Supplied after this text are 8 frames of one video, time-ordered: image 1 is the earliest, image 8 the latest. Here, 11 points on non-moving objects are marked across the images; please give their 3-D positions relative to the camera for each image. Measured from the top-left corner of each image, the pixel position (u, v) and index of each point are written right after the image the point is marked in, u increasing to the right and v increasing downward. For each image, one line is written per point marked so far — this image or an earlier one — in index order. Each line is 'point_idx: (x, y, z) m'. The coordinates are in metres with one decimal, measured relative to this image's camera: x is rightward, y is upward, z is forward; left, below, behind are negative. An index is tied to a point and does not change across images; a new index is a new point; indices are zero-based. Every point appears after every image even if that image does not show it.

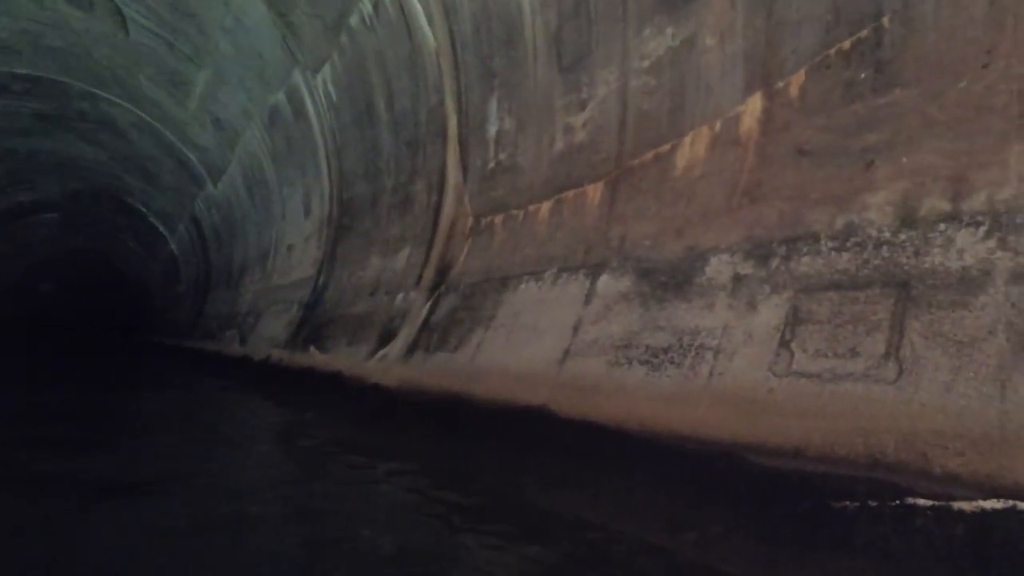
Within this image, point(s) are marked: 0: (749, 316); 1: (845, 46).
0: (+1.5, -0.2, +3.5) m
1: (+2.1, +1.5, +3.5) m
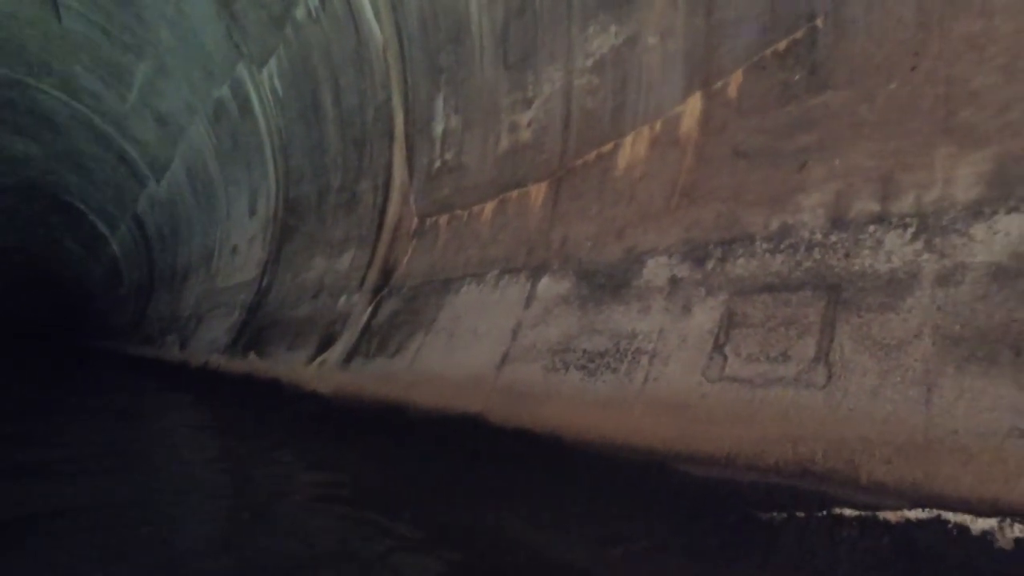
0: (+1.1, -0.2, +3.4) m
1: (+1.7, +1.5, +3.4) m
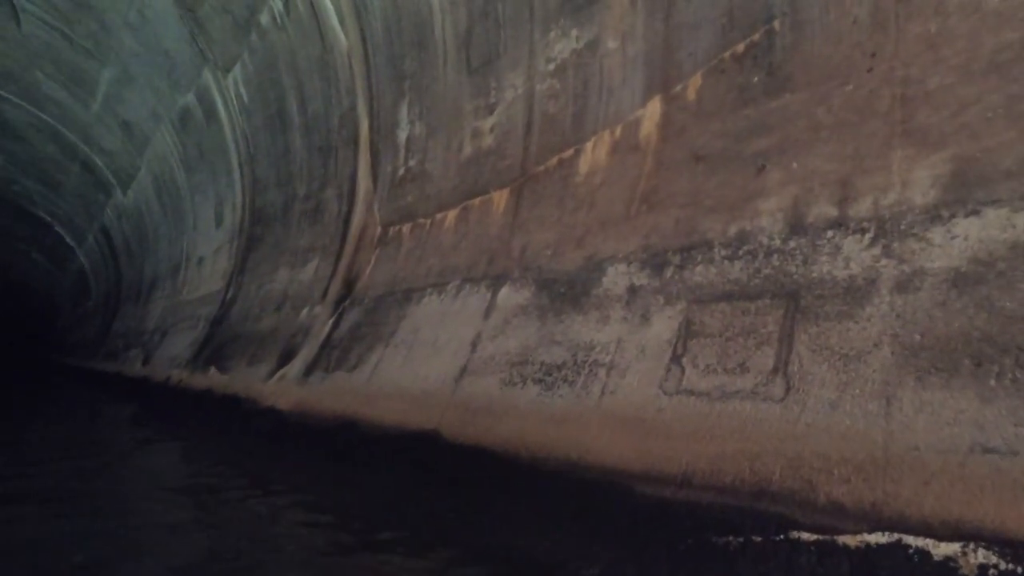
0: (+0.8, -0.2, +3.2) m
1: (+1.4, +1.5, +3.3) m
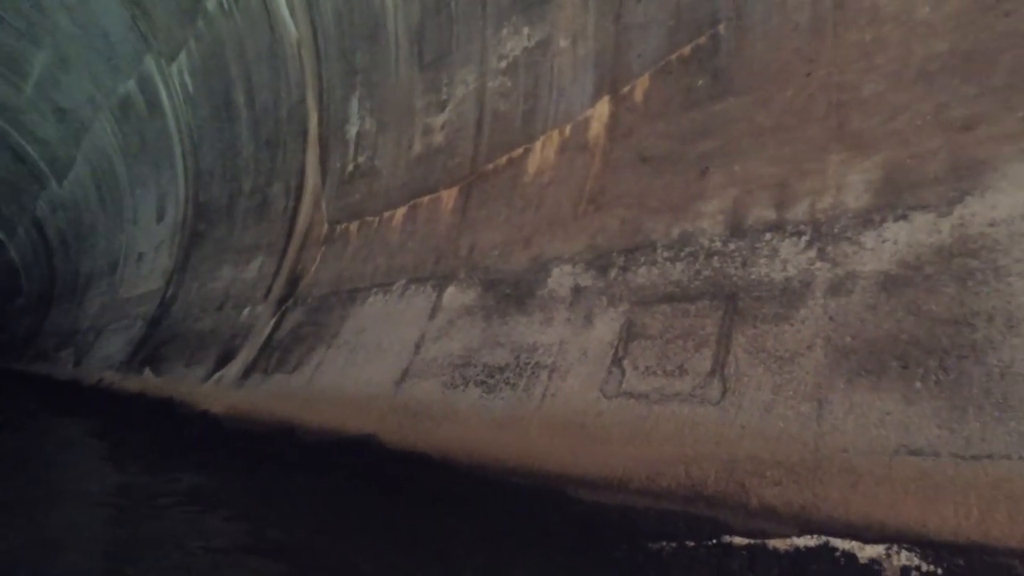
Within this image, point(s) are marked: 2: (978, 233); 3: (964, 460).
0: (+0.4, -0.3, +3.2) m
1: (+1.1, +1.5, +3.3) m
2: (+1.9, +0.2, +2.2) m
3: (+1.6, -0.6, +2.0) m
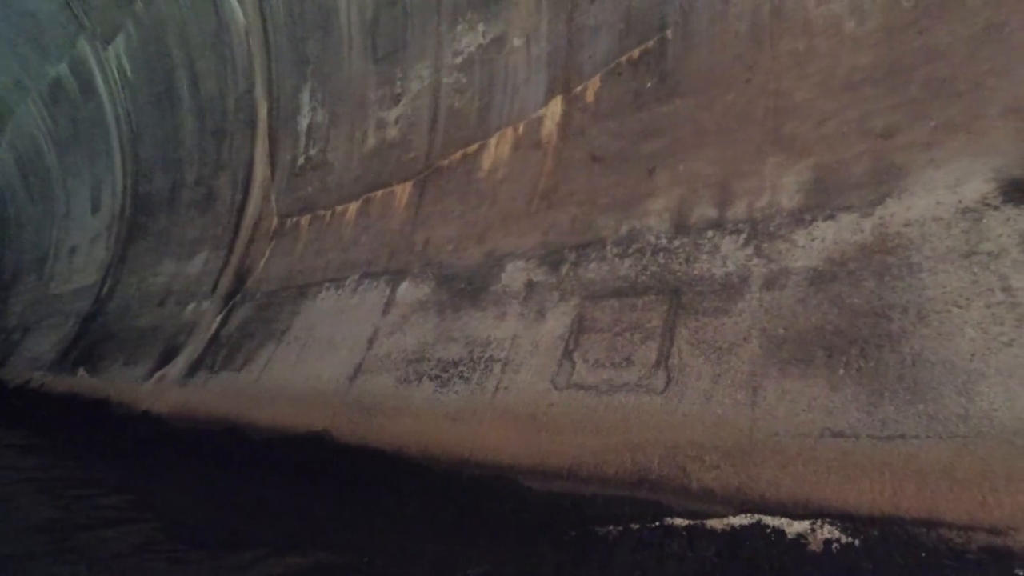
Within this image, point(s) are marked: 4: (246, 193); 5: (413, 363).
0: (+0.2, -0.2, +3.2) m
1: (+0.8, +1.5, +3.5) m
2: (+1.7, +0.2, +2.4) m
3: (+1.5, -0.6, +2.1) m
4: (-2.9, +1.1, +5.9) m
5: (-0.7, -0.5, +3.7) m
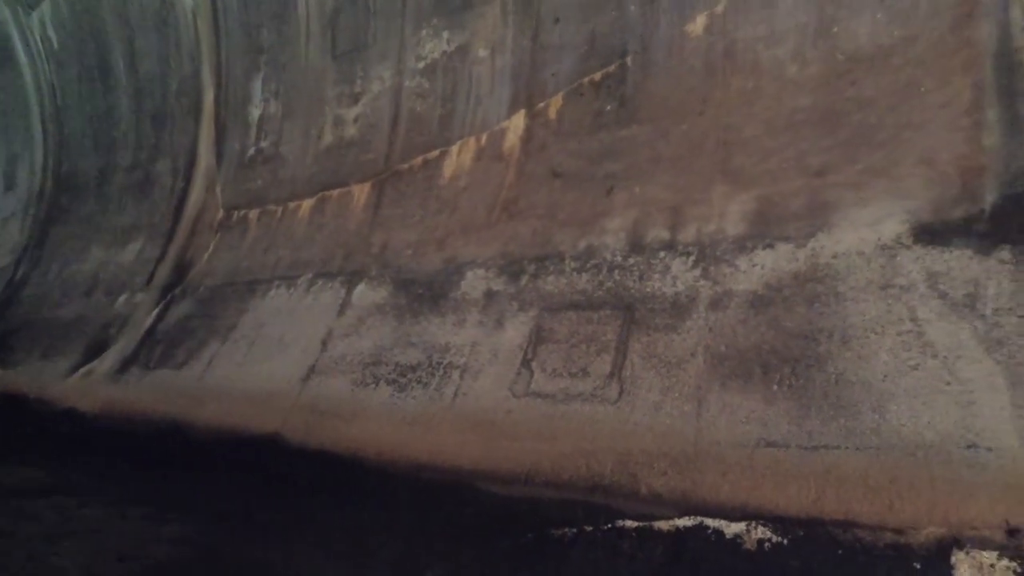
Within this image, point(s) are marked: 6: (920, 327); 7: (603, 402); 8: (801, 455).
0: (-0.1, -0.3, +3.4) m
1: (+0.6, +1.4, +3.6) m
2: (+1.6, +0.1, +2.7) m
3: (+1.3, -0.7, +2.4) m
4: (-3.4, +1.1, +5.7) m
5: (-1.0, -0.5, +3.7) m
6: (+1.8, -0.2, +2.4) m
7: (+0.5, -0.6, +2.9) m
8: (+1.3, -0.7, +2.4) m
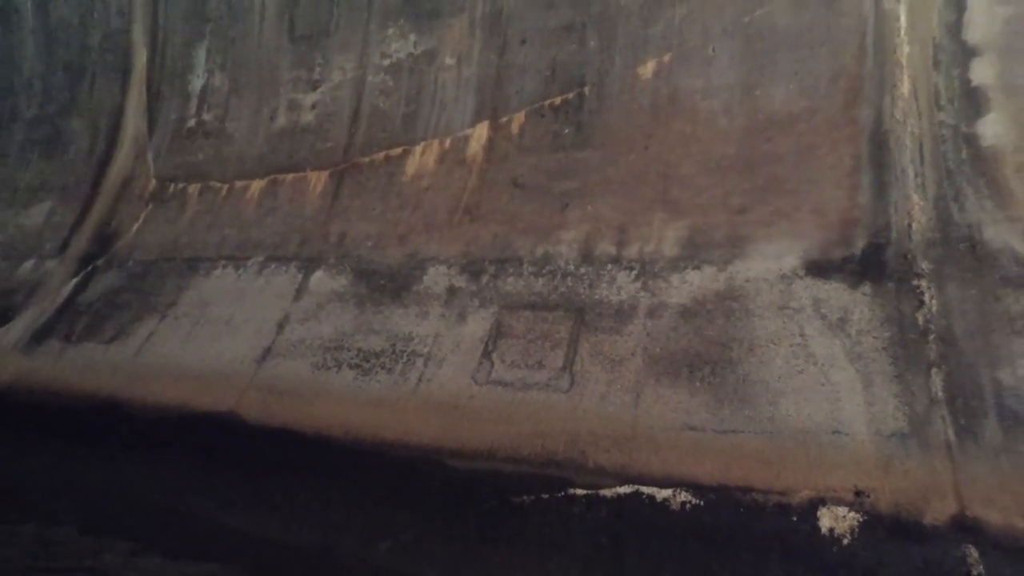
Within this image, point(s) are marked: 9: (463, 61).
0: (-0.4, -0.3, +3.7) m
1: (+0.3, +1.4, +4.1) m
2: (+1.4, 0.0, +3.3) m
3: (+1.1, -0.8, +3.0) m
4: (-3.9, +1.4, +5.4) m
5: (-1.3, -0.5, +3.9) m
6: (+1.7, -0.3, +3.1) m
7: (+0.3, -0.6, +3.3) m
8: (+1.1, -0.8, +3.0) m
9: (-0.4, +1.8, +4.3) m
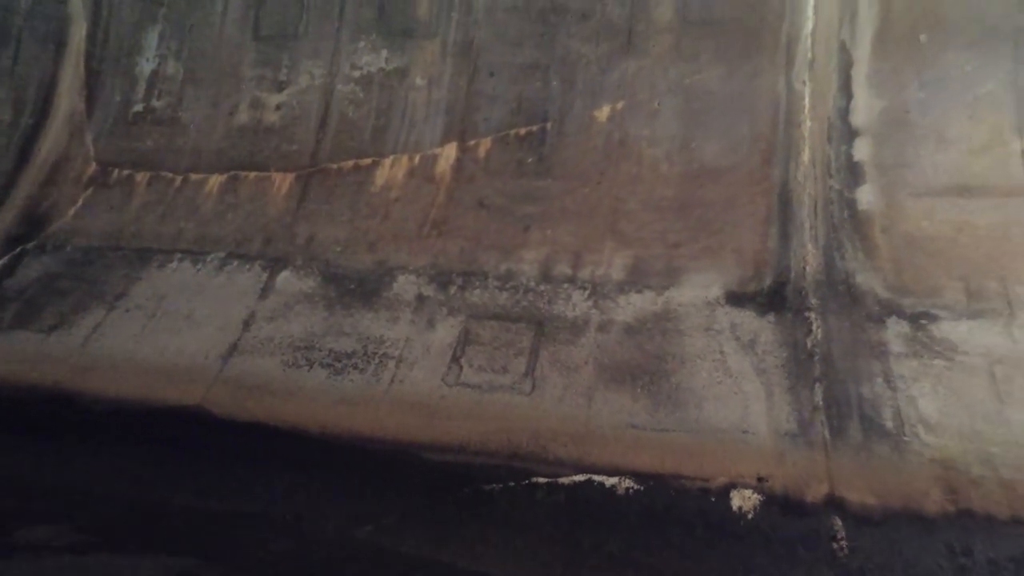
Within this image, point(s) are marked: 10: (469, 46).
0: (-0.6, -0.3, +4.1) m
1: (+0.1, +1.3, +4.6) m
2: (+1.2, -0.1, +4.0) m
3: (+0.9, -1.0, +3.6) m
4: (-4.3, +1.5, +5.2) m
5: (-1.6, -0.5, +4.2) m
6: (+1.5, -0.5, +3.8) m
7: (0.0, -0.7, +3.8) m
8: (+0.9, -1.0, +3.6) m
9: (-0.6, +1.7, +4.7) m
10: (-0.4, +2.1, +4.7) m
